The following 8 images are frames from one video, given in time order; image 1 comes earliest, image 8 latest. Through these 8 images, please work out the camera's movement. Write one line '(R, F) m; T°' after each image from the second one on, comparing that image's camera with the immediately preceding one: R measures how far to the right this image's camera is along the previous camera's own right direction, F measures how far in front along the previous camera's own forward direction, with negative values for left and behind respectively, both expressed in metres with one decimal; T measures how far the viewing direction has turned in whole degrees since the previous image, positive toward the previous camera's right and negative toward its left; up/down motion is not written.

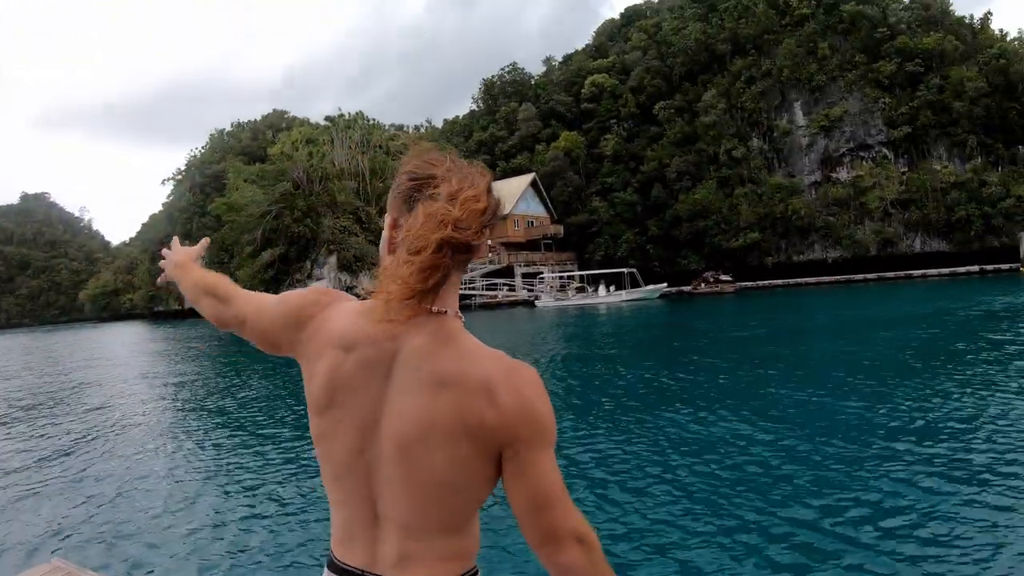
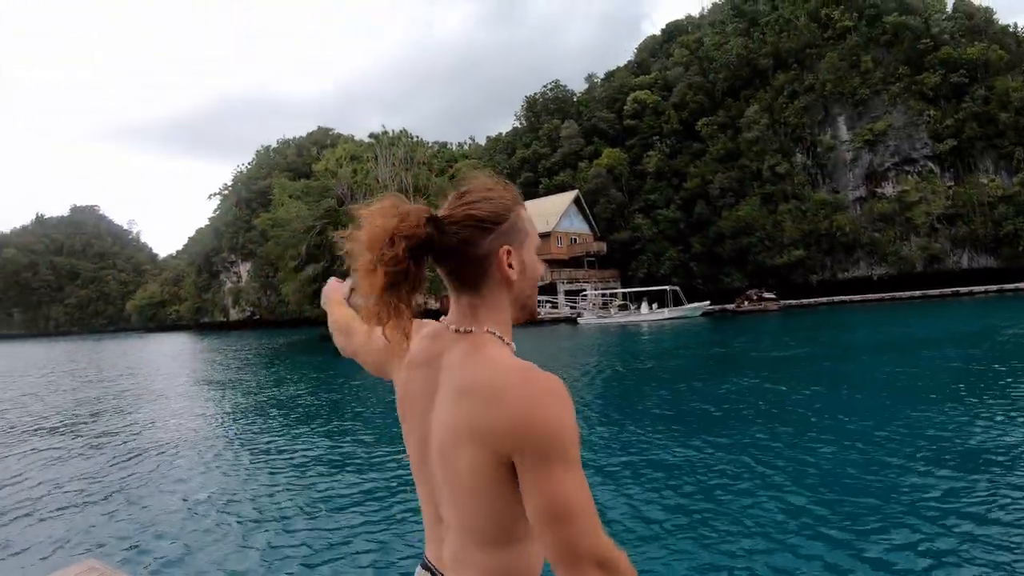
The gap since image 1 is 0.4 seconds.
(-0.3, +0.1) m; -3°
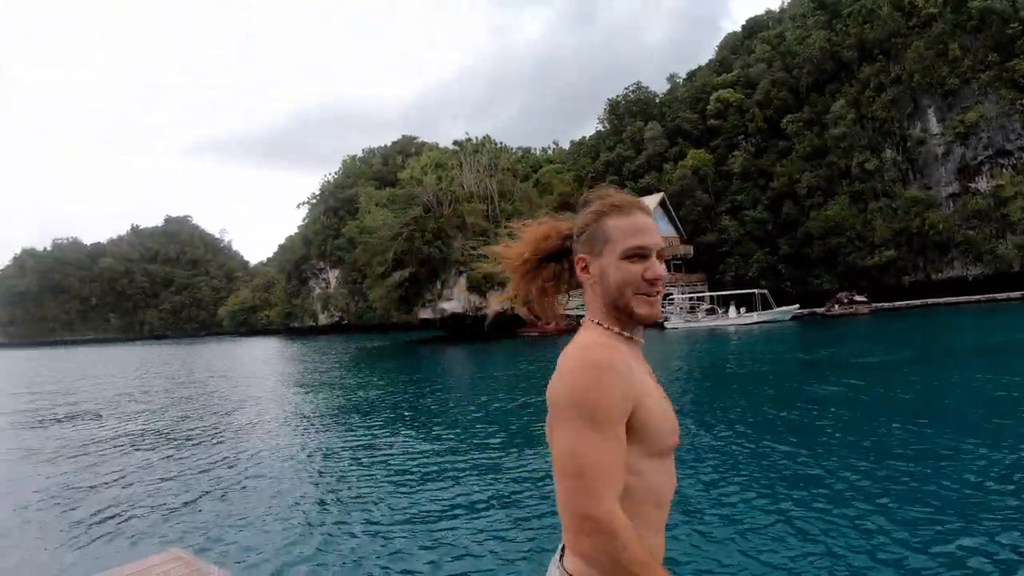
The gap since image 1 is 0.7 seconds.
(-0.7, +0.1) m; -5°
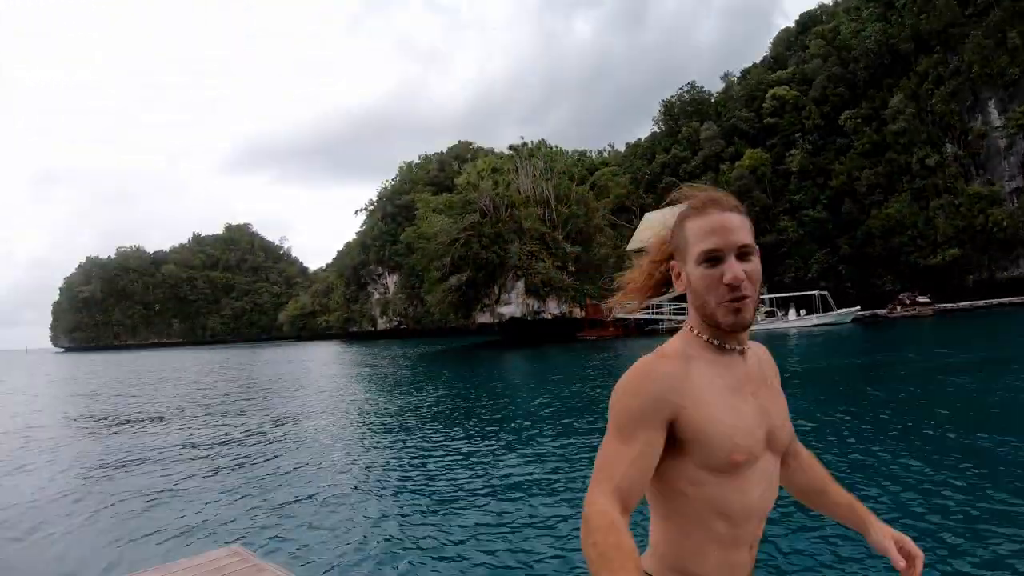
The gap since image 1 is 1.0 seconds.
(-0.6, 0.0) m; -3°
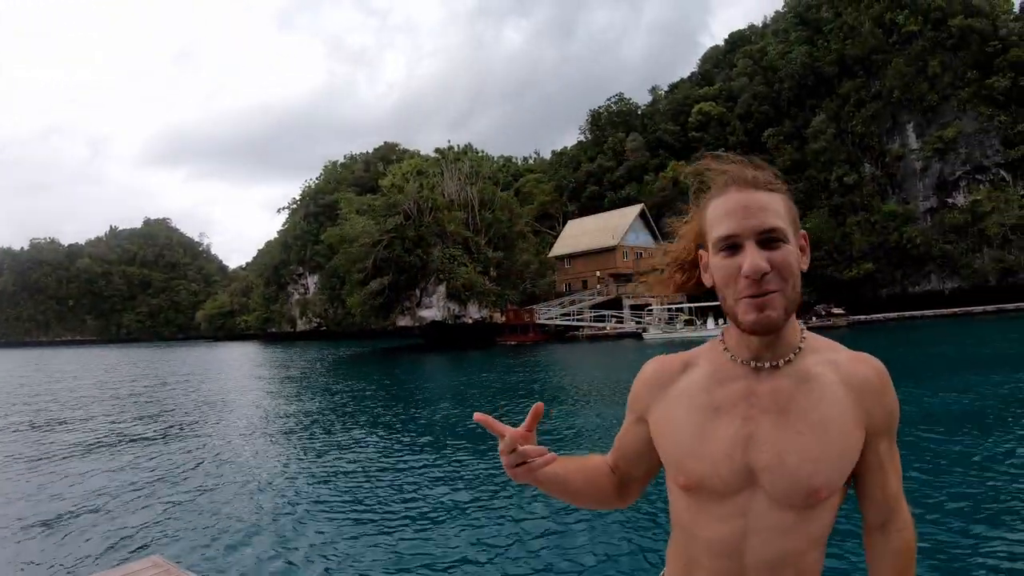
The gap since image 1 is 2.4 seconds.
(+0.8, -0.1) m; +4°
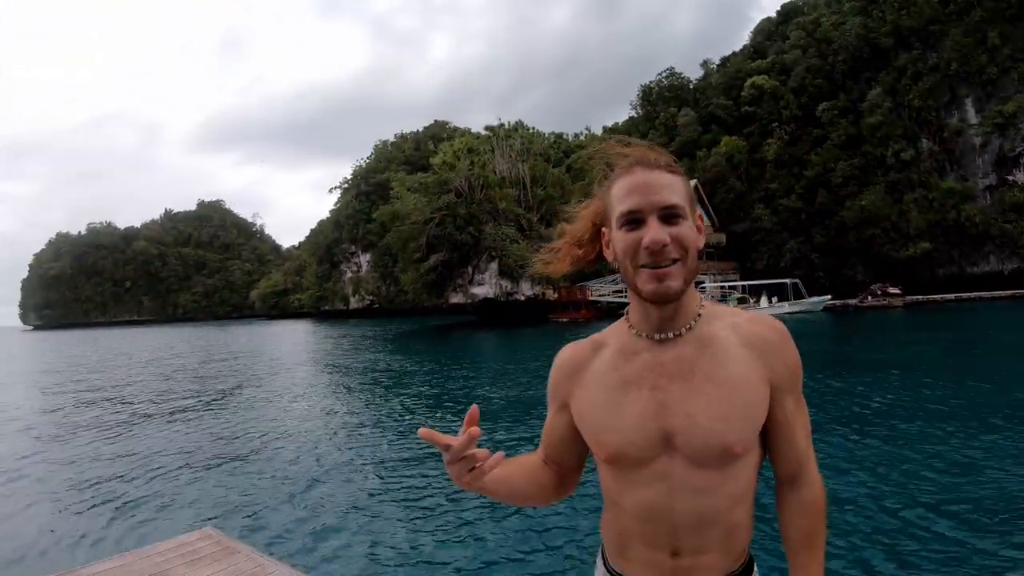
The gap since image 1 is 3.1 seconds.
(-0.5, +0.1) m; -3°
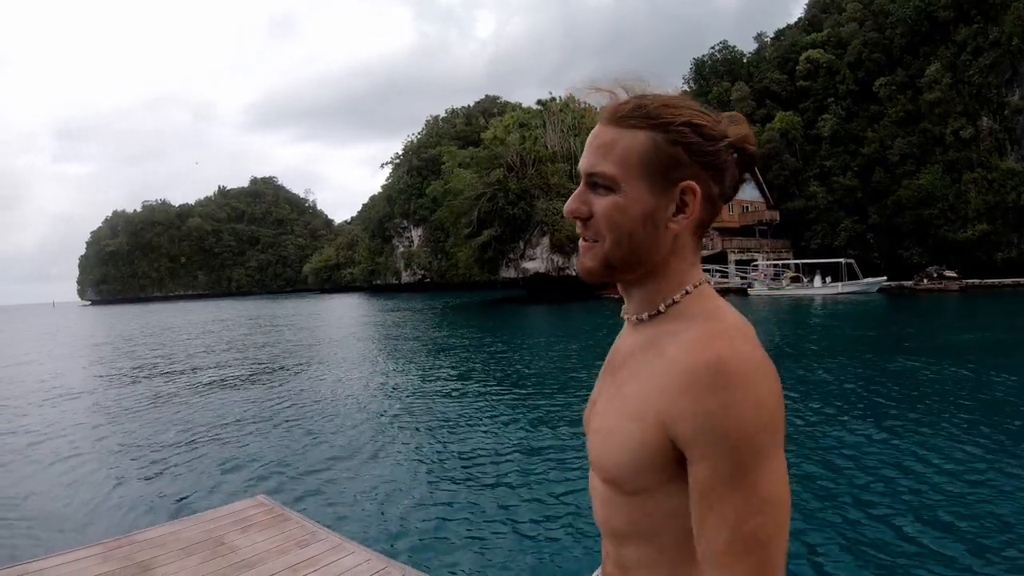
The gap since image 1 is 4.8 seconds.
(-0.5, -0.1) m; -3°
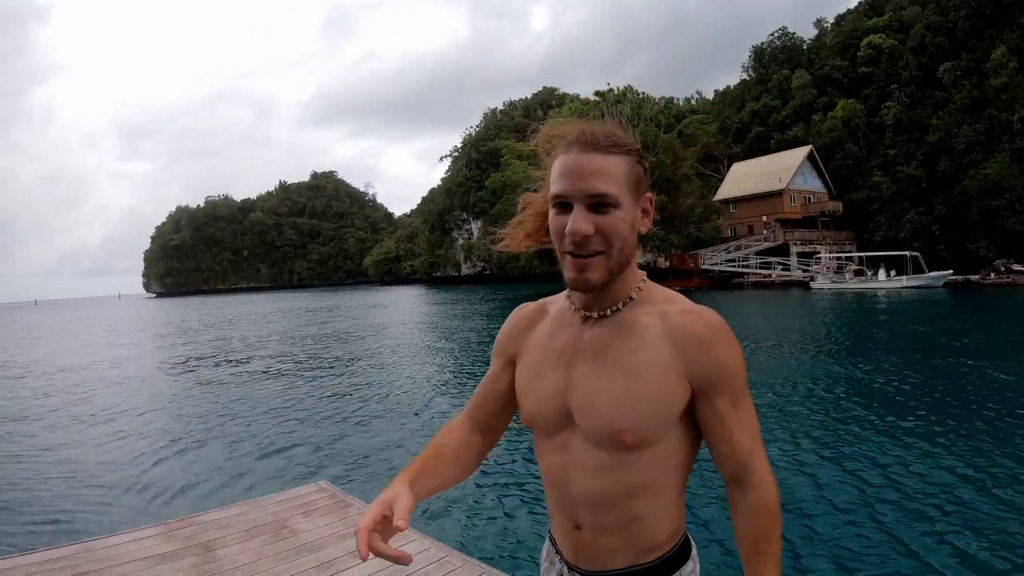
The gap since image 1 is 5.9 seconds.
(-0.6, -0.2) m; -3°
